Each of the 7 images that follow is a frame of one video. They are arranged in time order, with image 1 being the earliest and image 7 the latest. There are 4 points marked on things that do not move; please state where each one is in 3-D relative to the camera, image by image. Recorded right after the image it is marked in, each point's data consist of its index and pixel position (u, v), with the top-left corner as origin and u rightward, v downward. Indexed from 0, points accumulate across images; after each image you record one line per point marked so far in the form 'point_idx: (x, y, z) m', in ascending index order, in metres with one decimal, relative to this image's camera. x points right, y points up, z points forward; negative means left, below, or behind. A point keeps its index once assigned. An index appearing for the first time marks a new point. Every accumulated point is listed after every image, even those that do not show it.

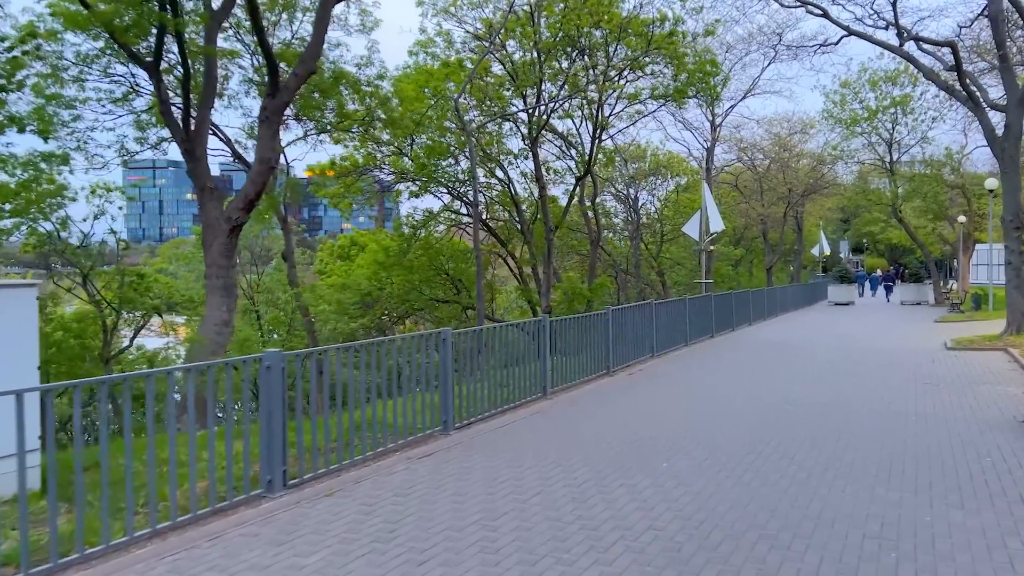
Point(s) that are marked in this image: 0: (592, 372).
0: (+1.2, -1.4, +12.7) m
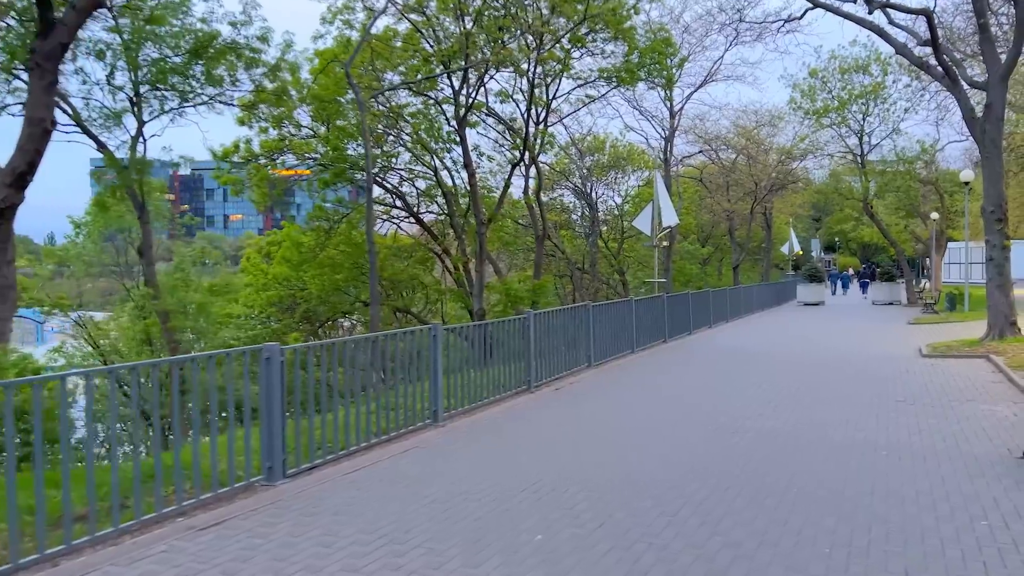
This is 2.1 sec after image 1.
0: (0.0, -1.4, +10.7) m
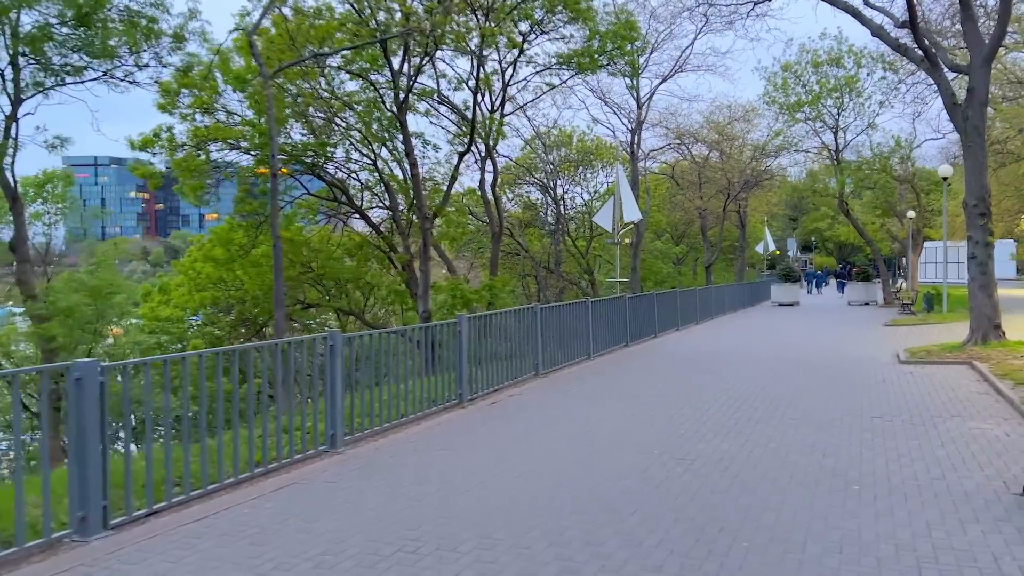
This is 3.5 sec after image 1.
0: (-0.9, -1.4, +9.4) m
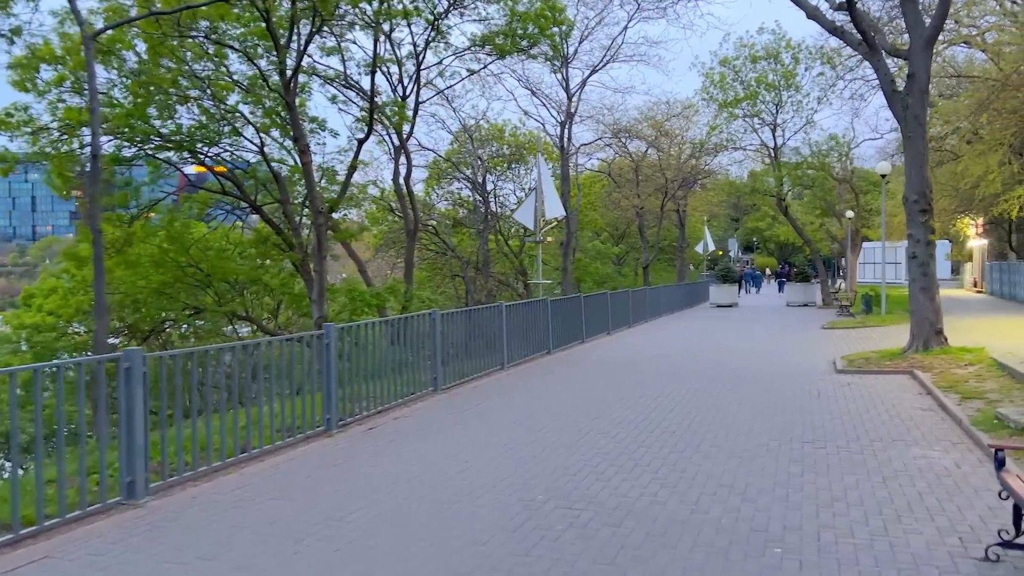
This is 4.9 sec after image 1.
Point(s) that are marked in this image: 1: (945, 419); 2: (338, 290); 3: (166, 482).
0: (-2.1, -1.4, +7.9) m
1: (+4.4, -1.3, +8.5) m
2: (-3.2, 0.0, +15.4) m
3: (-2.6, -1.5, +6.3) m
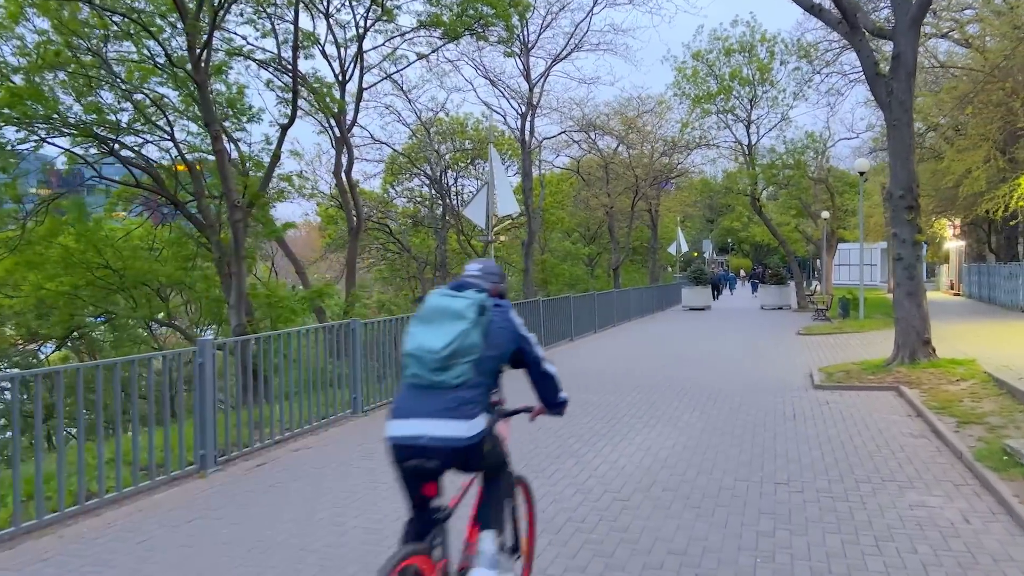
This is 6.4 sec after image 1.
0: (-2.7, -1.5, +6.4) m
1: (+3.7, -1.4, +7.2) m
2: (-4.0, -0.1, +13.9) m
3: (-3.2, -1.5, +4.9) m
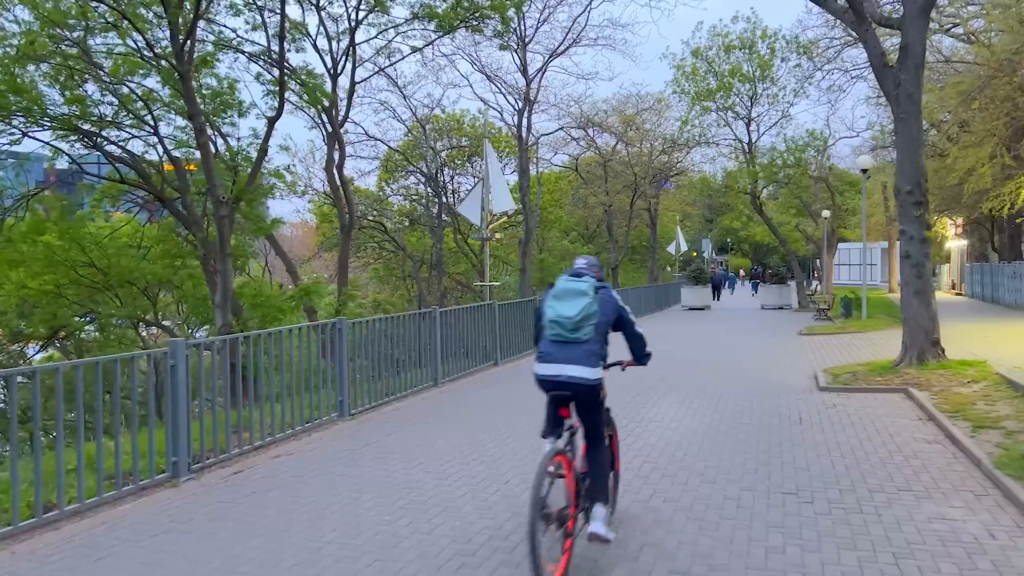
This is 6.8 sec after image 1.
0: (-2.8, -1.5, +6.0) m
1: (+3.7, -1.4, +6.8) m
2: (-4.1, -0.1, +13.5) m
3: (-3.3, -1.5, +4.5) m
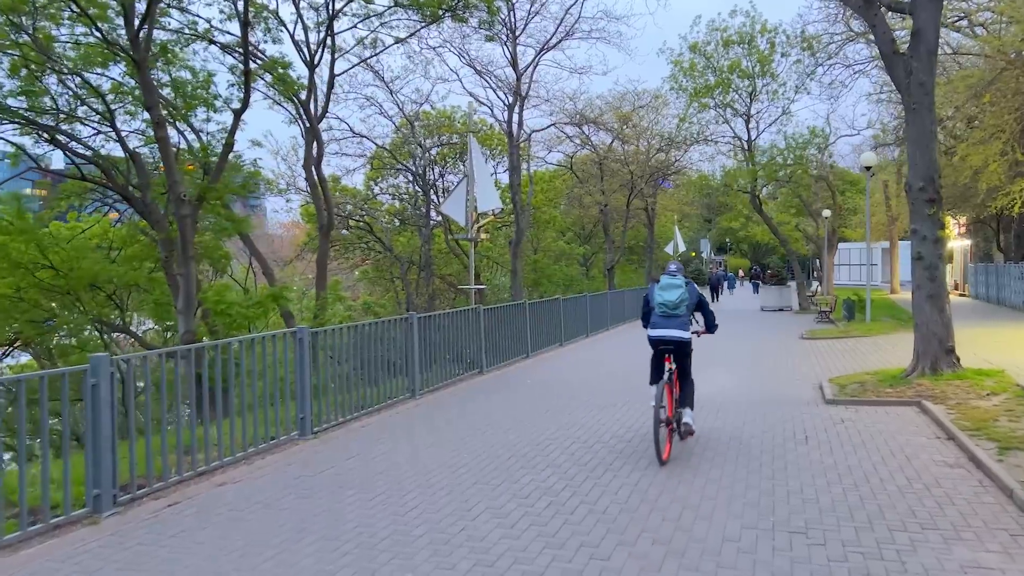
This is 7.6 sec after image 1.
0: (-3.0, -1.5, +5.3) m
1: (+3.5, -1.4, +6.1) m
2: (-4.3, -0.1, +12.7) m
3: (-3.5, -1.5, +3.7) m
